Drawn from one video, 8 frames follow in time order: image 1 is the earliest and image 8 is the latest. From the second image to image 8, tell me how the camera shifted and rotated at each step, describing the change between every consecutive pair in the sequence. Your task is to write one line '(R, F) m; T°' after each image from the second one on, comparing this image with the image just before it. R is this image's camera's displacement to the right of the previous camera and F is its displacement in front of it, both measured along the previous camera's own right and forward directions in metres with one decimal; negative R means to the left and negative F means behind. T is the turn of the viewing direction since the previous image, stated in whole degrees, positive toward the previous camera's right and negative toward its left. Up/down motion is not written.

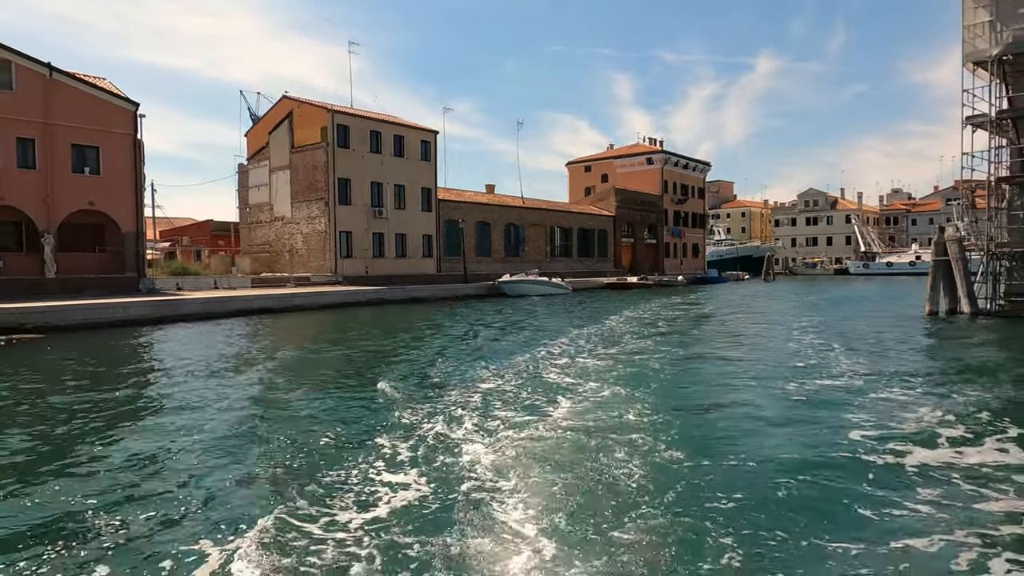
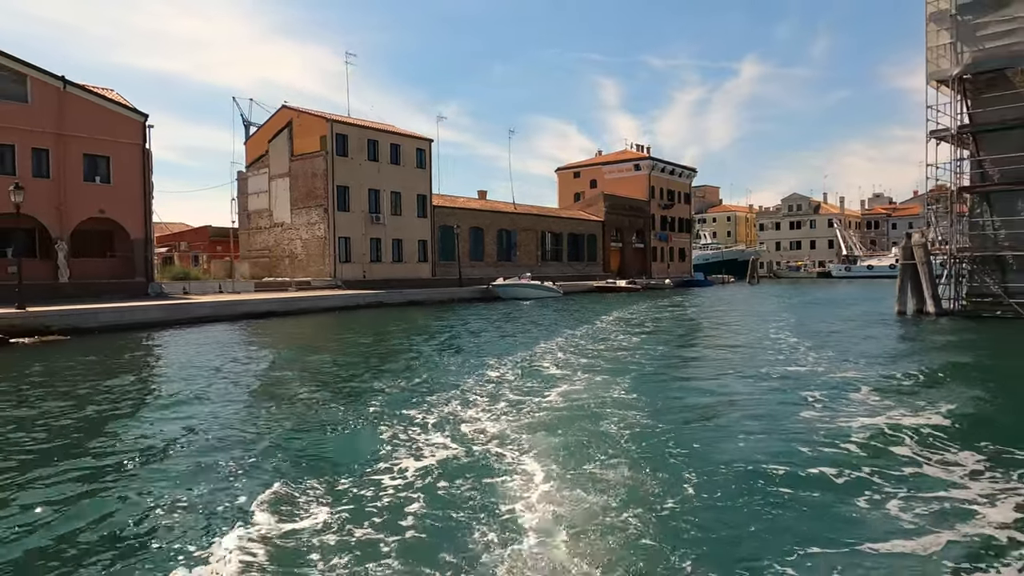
(-0.3, -1.3) m; +1°
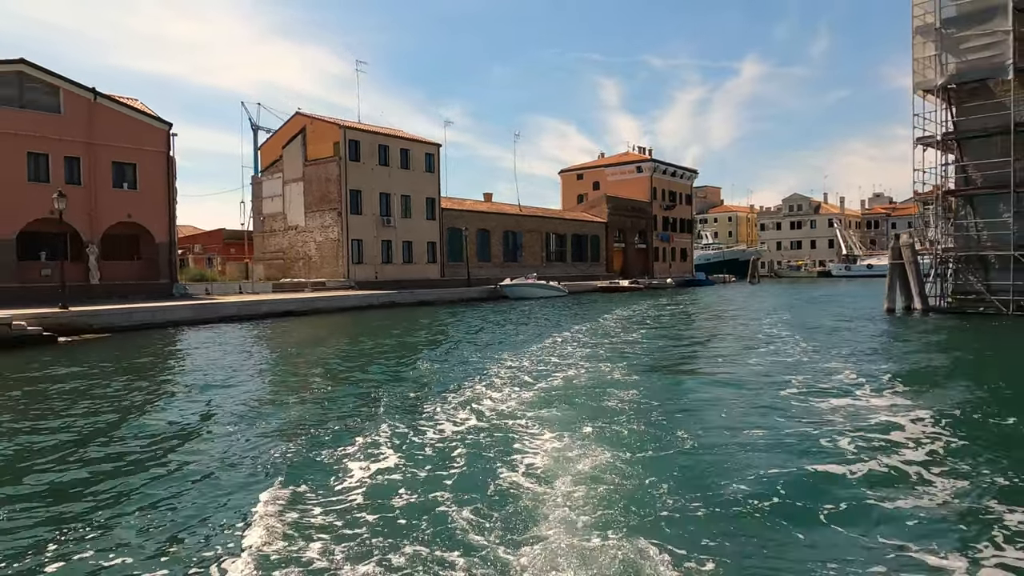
(-0.3, -1.3) m; 0°
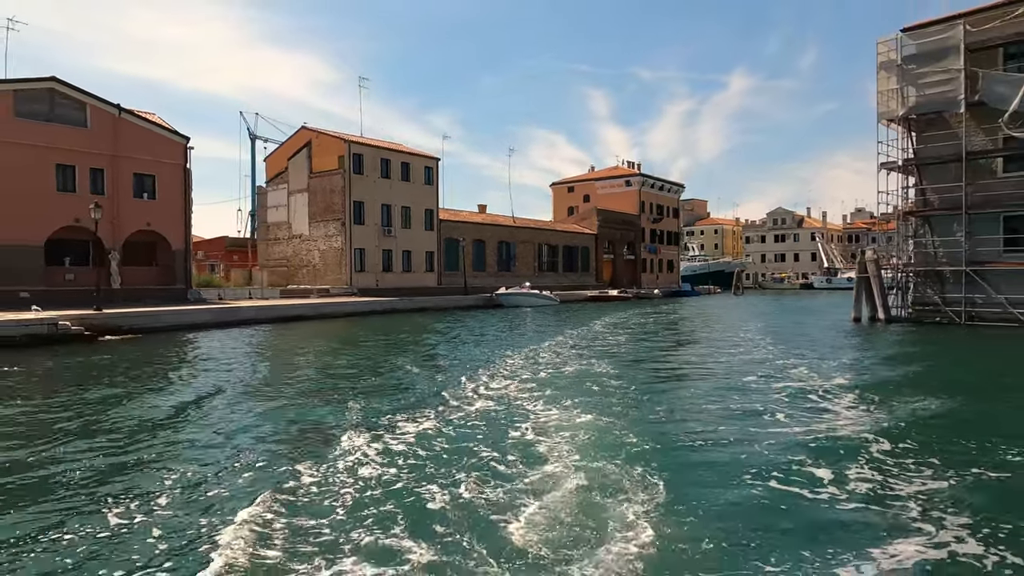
(-0.4, -1.9) m; +1°
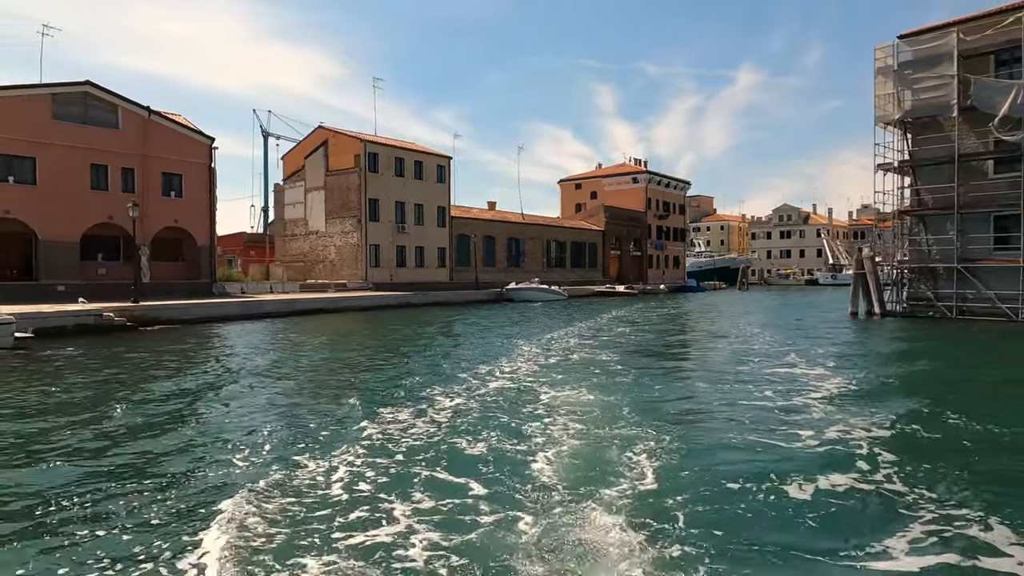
(-0.2, -1.3) m; -1°
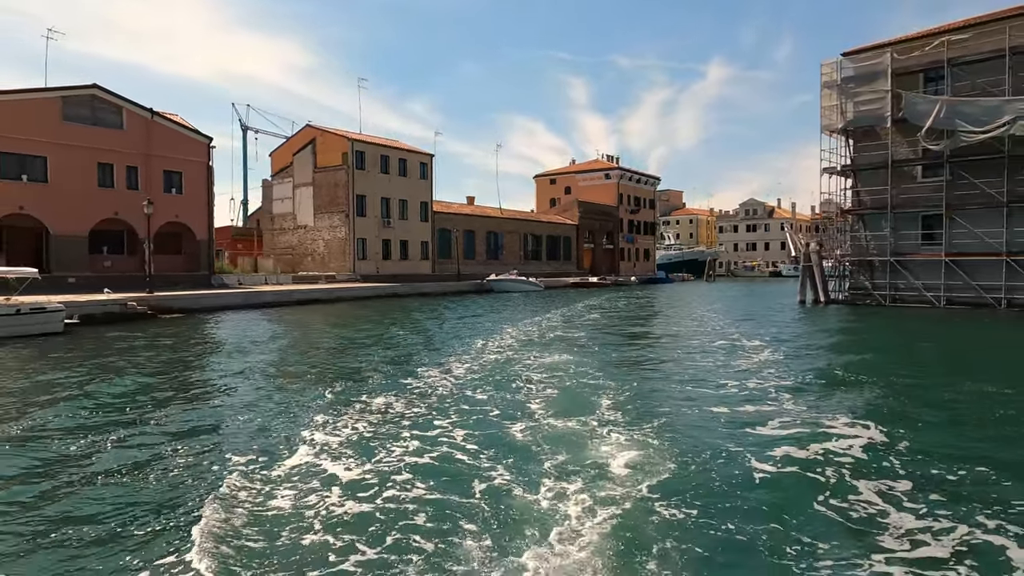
(-0.5, -2.5) m; +2°
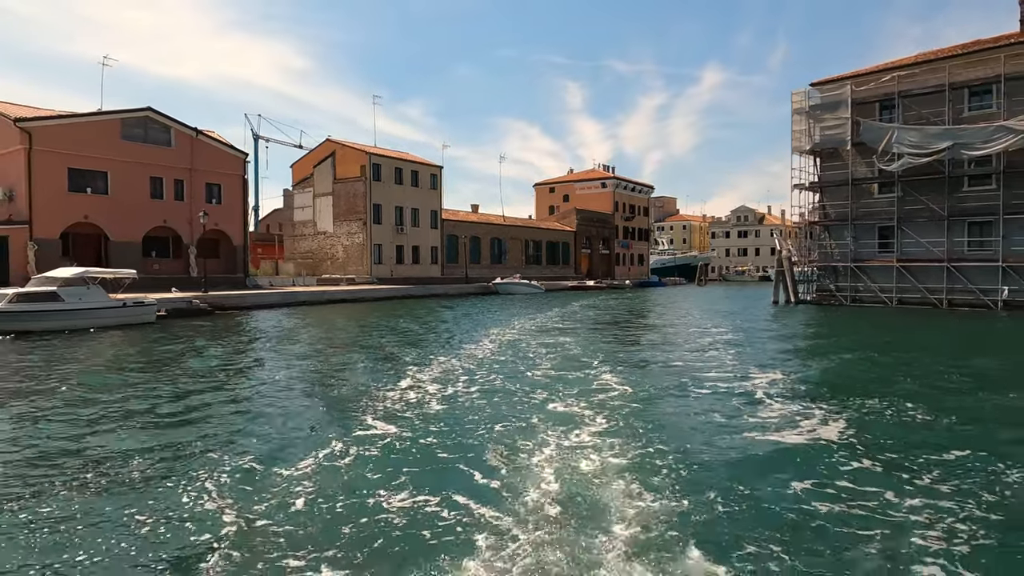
(-0.6, -3.8) m; 0°
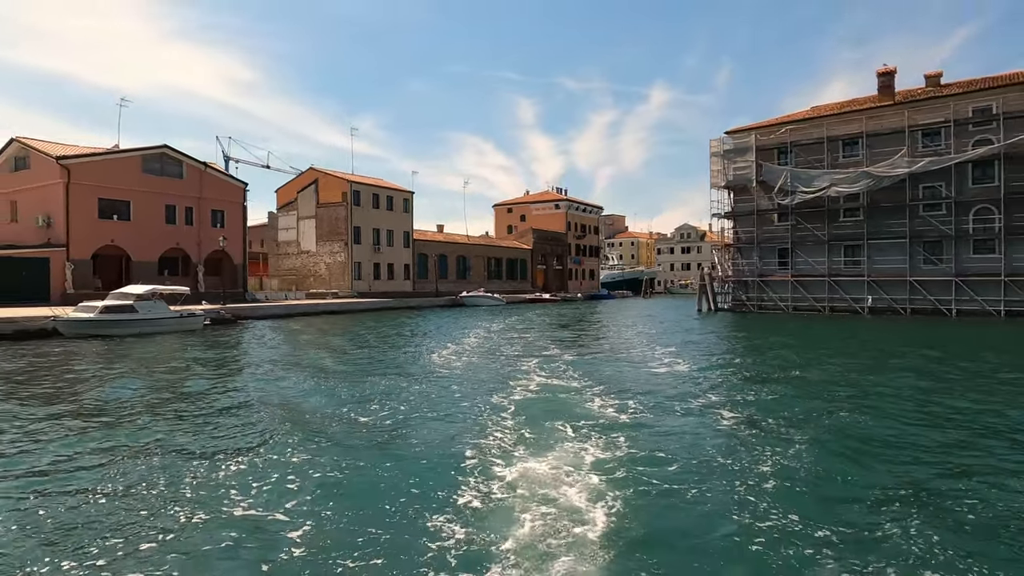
(-0.9, -6.2) m; +4°
